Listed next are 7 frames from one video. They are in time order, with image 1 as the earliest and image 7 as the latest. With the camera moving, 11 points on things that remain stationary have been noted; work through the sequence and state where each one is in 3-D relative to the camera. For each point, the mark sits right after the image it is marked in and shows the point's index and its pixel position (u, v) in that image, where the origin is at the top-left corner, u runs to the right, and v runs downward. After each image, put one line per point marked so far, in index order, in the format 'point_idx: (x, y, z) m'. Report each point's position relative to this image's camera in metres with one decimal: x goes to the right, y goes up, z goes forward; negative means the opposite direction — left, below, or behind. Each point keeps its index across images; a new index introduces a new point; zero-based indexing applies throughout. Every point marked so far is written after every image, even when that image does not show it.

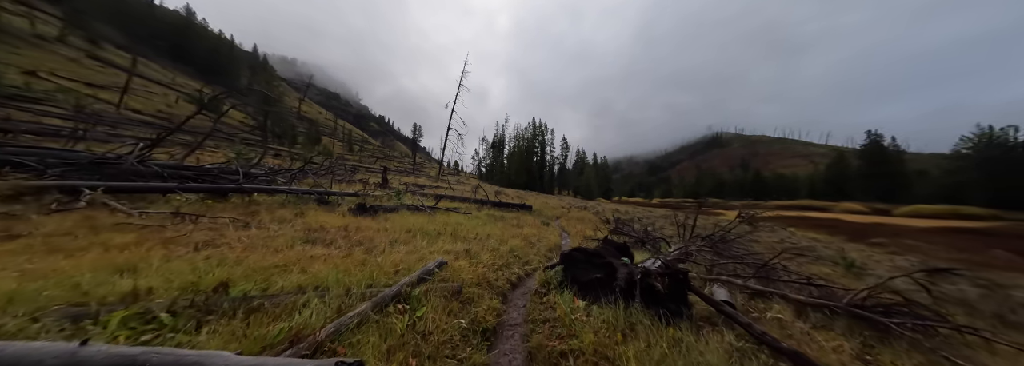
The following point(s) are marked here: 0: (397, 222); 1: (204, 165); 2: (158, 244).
0: (-4.0, -1.4, +8.0) m
1: (-11.9, +0.7, +8.8) m
2: (-5.5, -1.0, +3.5) m
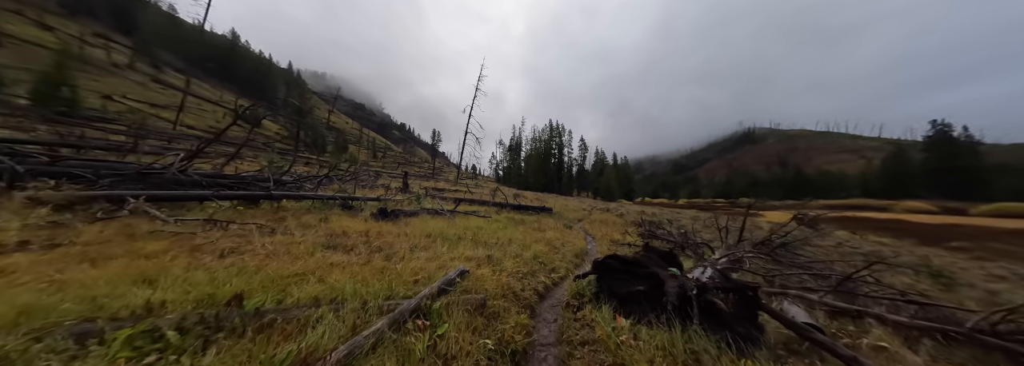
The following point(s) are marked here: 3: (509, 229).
0: (-3.3, -1.5, +7.9) m
1: (-11.1, +0.4, +9.2) m
2: (-5.1, -1.1, +3.5) m
3: (-0.2, -2.1, +10.2) m
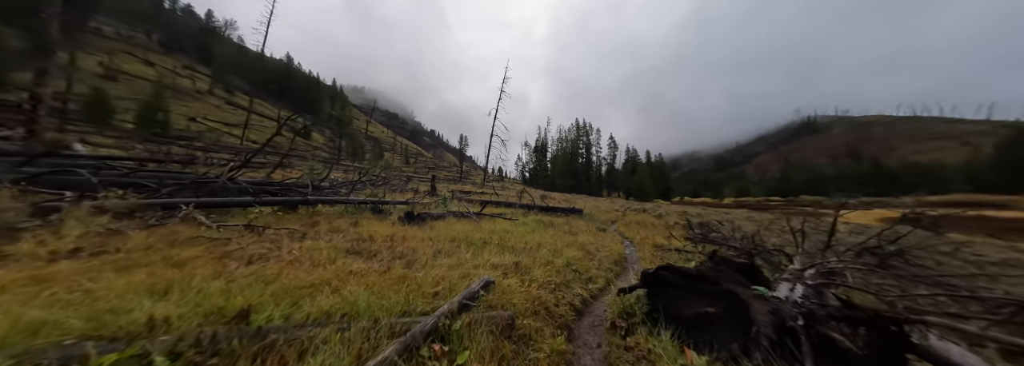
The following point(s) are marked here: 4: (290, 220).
0: (-2.3, -1.6, +7.6) m
1: (-10.0, +0.1, +9.9) m
2: (-4.6, -1.2, +3.5) m
3: (+1.1, -2.1, +9.6) m
4: (-6.7, -1.1, +6.8) m
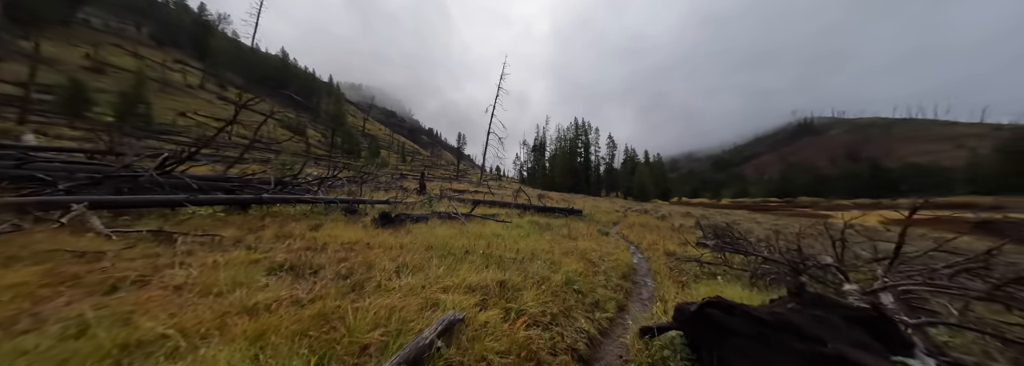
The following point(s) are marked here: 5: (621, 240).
0: (-2.6, -1.5, +6.5) m
1: (-10.3, +0.3, +8.7) m
2: (-4.9, -1.1, +2.3) m
3: (+0.7, -2.0, +8.5) m
4: (-6.9, -1.0, +5.6) m
5: (+5.0, -2.6, +10.3) m
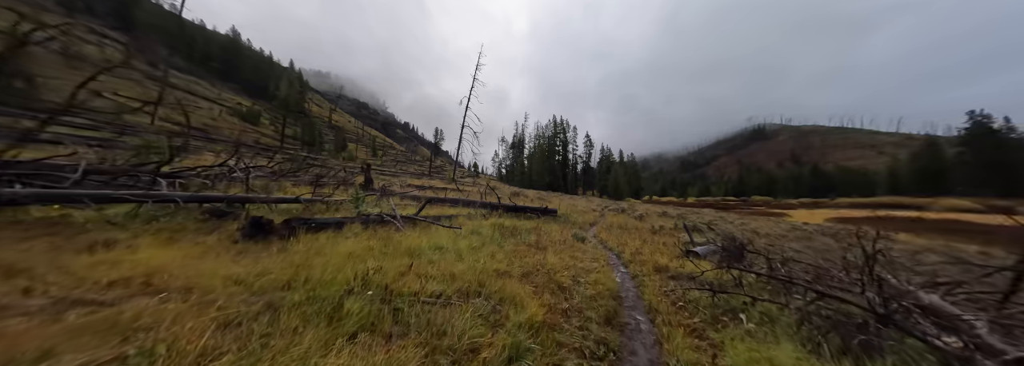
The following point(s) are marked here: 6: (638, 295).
0: (-3.9, -1.3, +4.0) m
1: (-11.7, +0.5, +5.5) m
2: (-5.7, -0.9, -0.3) m
3: (-0.7, -1.8, +6.4) m
4: (-8.1, -0.7, +2.8) m
5: (+3.3, -2.4, +8.6) m
6: (+2.6, -2.3, +4.7) m
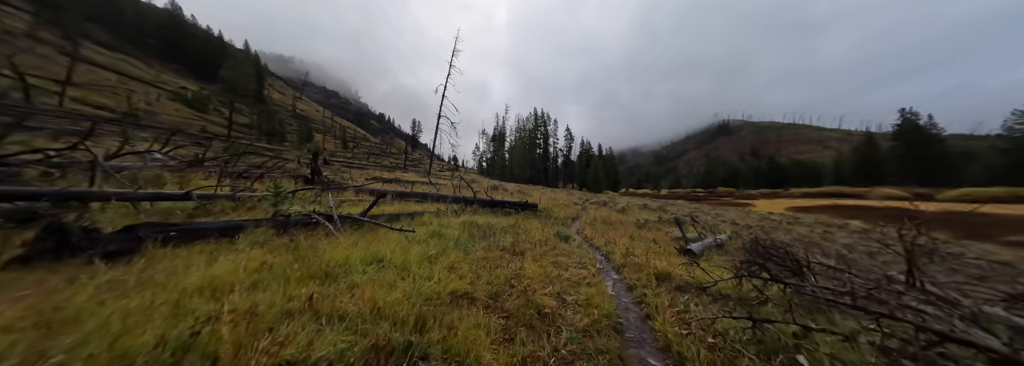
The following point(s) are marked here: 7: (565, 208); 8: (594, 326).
0: (-4.4, -1.2, +2.3) m
1: (-12.3, +0.7, +3.1) m
2: (-5.9, -0.9, -2.2) m
3: (-1.4, -1.6, +4.9) m
4: (-8.5, -0.7, +0.7) m
5: (+2.4, -2.1, +7.5) m
6: (+2.0, -2.1, +3.5) m
7: (+4.0, -1.8, +16.8) m
8: (+1.1, -2.0, +3.2) m
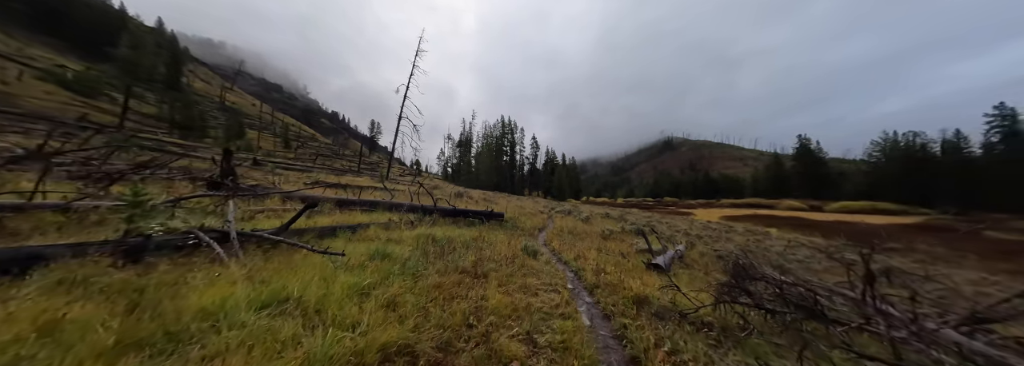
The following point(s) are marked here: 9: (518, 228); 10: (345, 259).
0: (-4.7, -1.2, +0.8) m
1: (-12.6, +0.8, +0.5) m
2: (-5.5, -0.8, -3.8) m
3: (-2.1, -1.8, +3.8) m
4: (-8.5, -0.6, -1.4) m
5: (+1.3, -2.4, +6.9) m
6: (+1.5, -2.3, +2.9) m
7: (+1.5, -2.5, +16.4) m
8: (+0.6, -2.1, +2.4) m
9: (+0.3, -2.4, +11.7) m
10: (-3.5, -1.5, +4.7) m
